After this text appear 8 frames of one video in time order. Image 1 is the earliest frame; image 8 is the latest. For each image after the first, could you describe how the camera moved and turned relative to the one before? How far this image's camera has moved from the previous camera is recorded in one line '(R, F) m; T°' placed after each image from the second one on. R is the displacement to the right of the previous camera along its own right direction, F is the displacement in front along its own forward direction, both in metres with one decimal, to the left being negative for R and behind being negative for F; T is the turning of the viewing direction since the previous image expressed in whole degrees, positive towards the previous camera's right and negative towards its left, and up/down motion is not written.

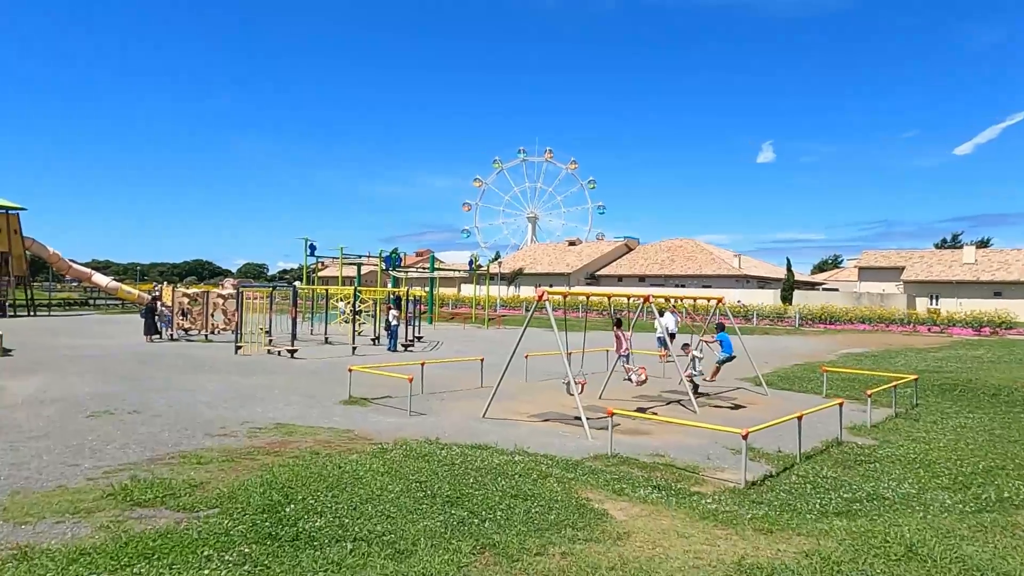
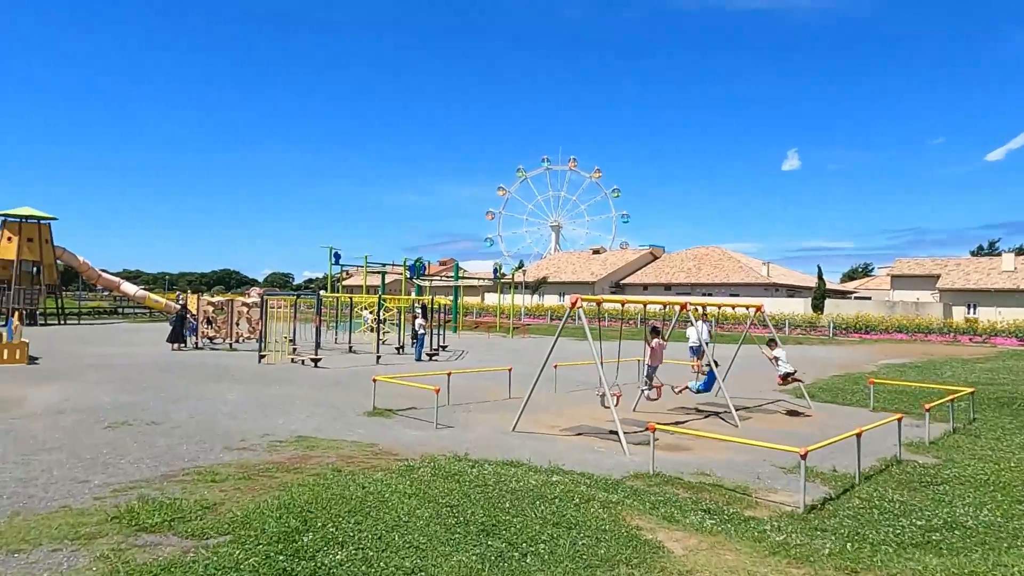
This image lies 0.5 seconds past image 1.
(-0.1, +0.5) m; -2°
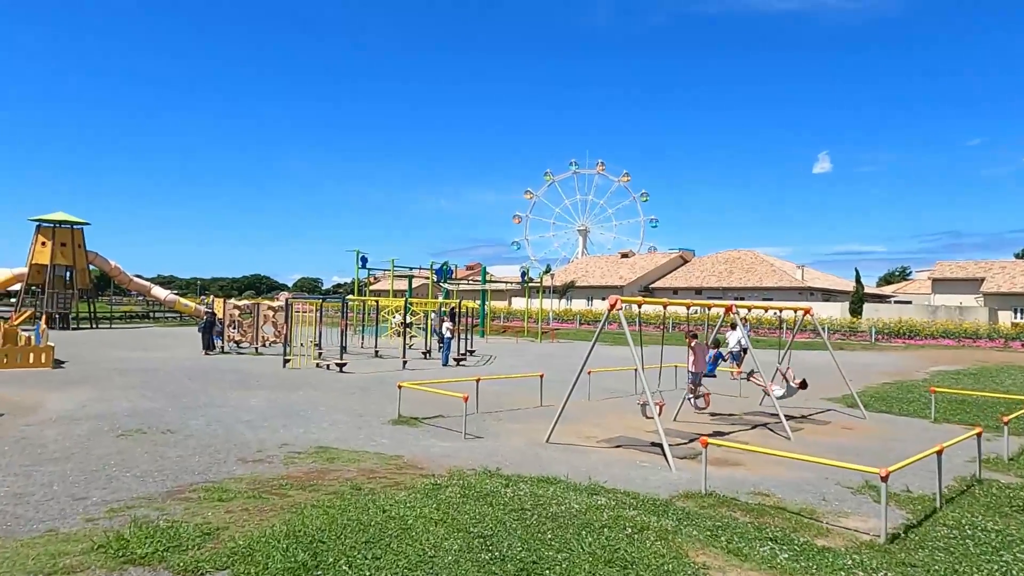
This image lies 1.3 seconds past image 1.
(-0.1, +0.7) m; -2°
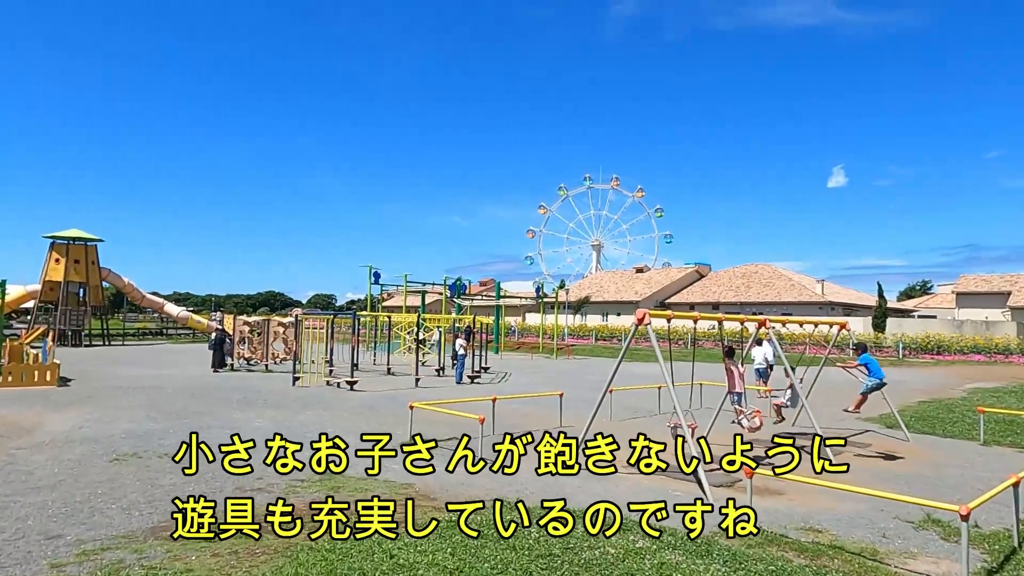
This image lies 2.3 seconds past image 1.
(-0.1, +0.7) m; -1°
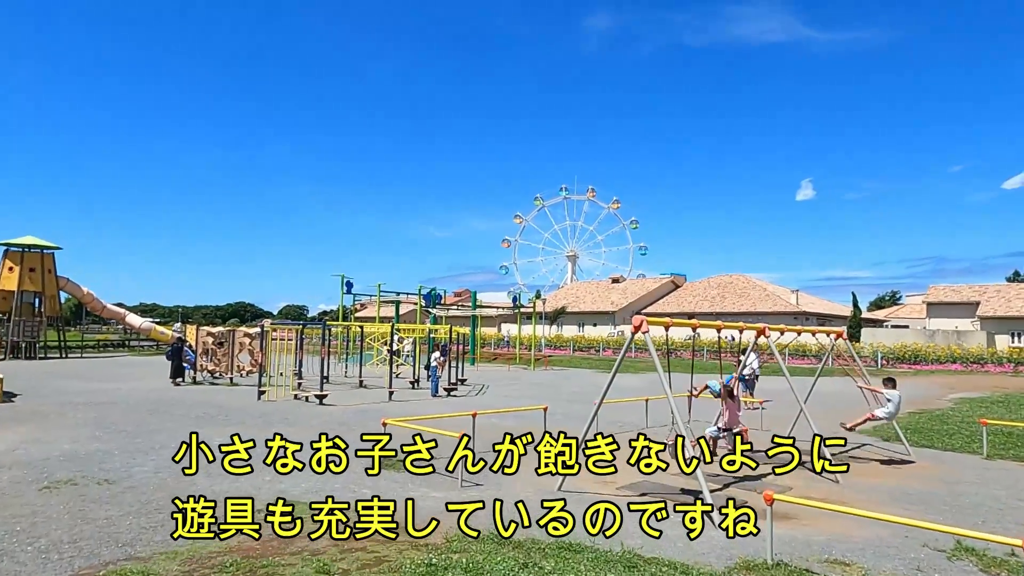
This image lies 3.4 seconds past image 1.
(-0.1, +0.8) m; +2°
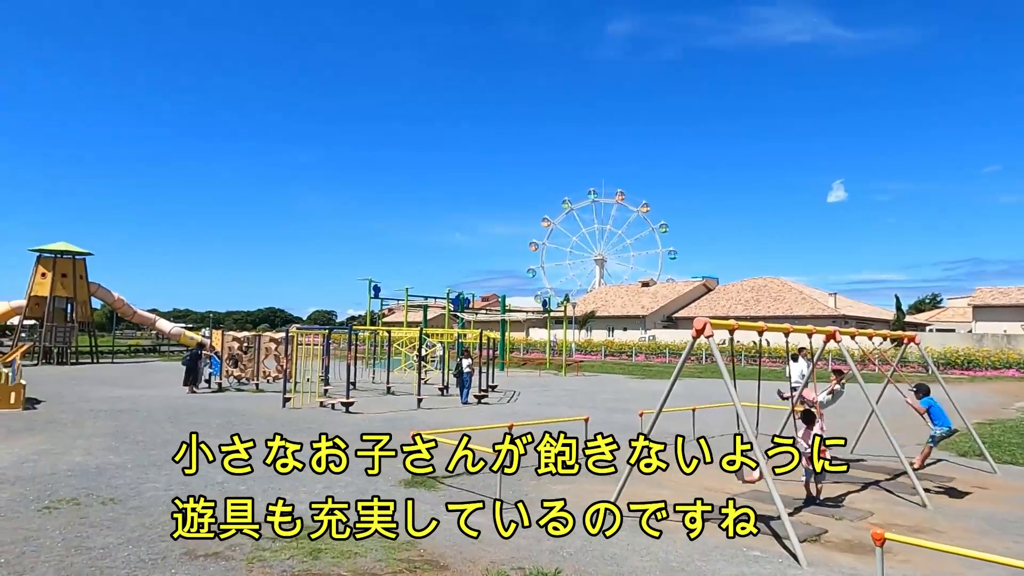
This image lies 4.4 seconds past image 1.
(-0.2, +0.9) m; -2°
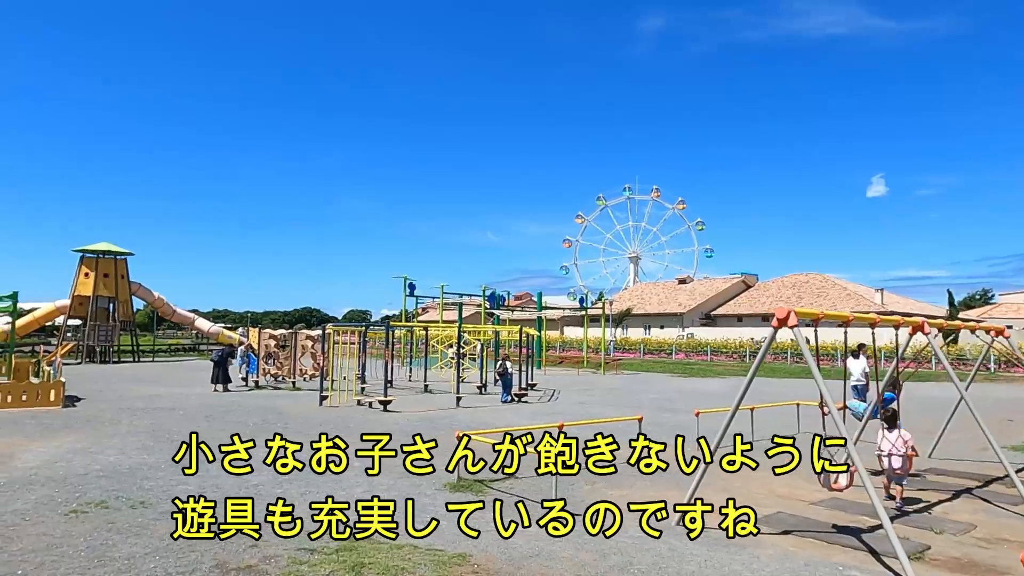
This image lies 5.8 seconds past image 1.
(-0.2, +0.6) m; -3°
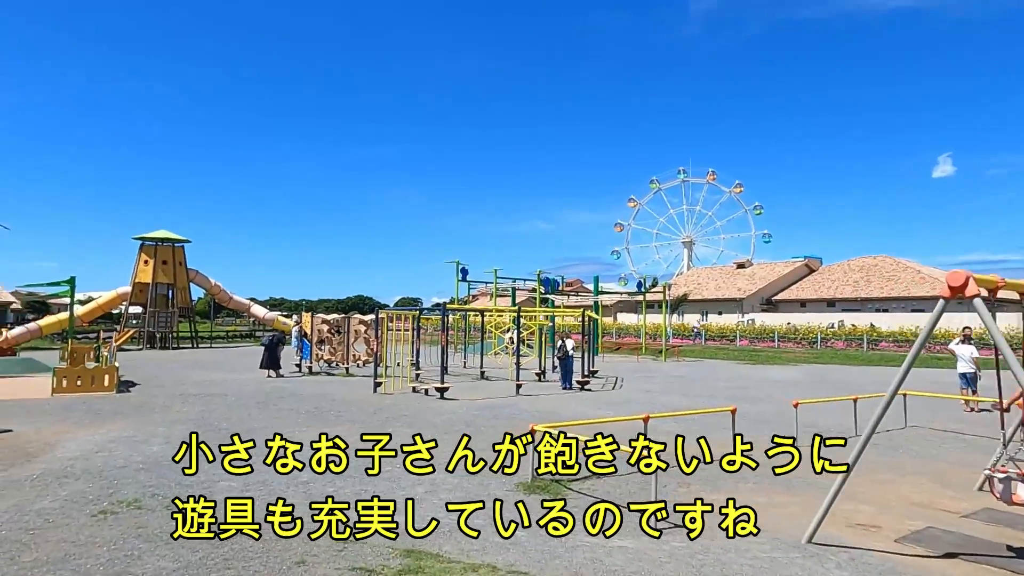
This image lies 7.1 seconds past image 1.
(-0.3, +1.1) m; -4°
